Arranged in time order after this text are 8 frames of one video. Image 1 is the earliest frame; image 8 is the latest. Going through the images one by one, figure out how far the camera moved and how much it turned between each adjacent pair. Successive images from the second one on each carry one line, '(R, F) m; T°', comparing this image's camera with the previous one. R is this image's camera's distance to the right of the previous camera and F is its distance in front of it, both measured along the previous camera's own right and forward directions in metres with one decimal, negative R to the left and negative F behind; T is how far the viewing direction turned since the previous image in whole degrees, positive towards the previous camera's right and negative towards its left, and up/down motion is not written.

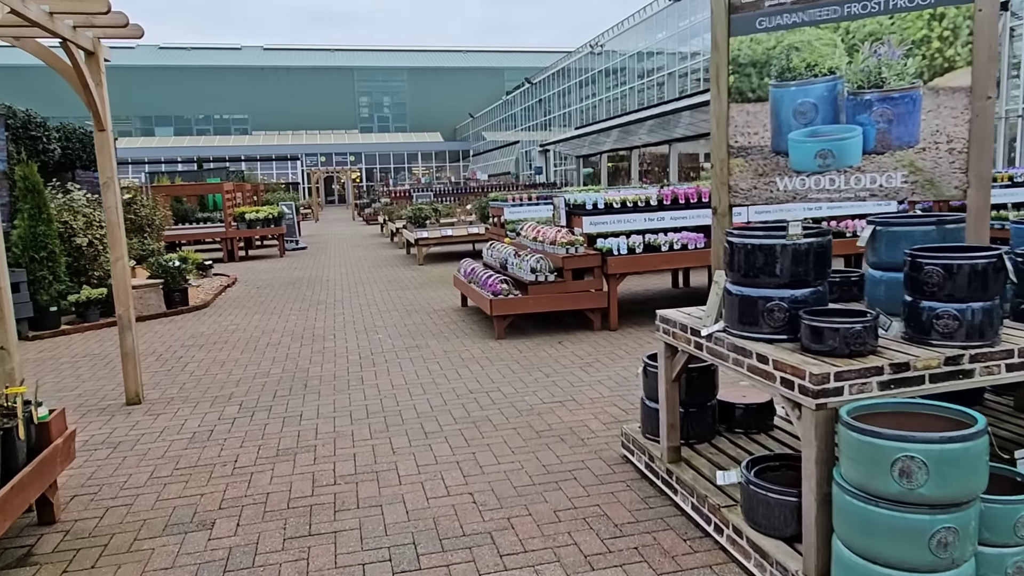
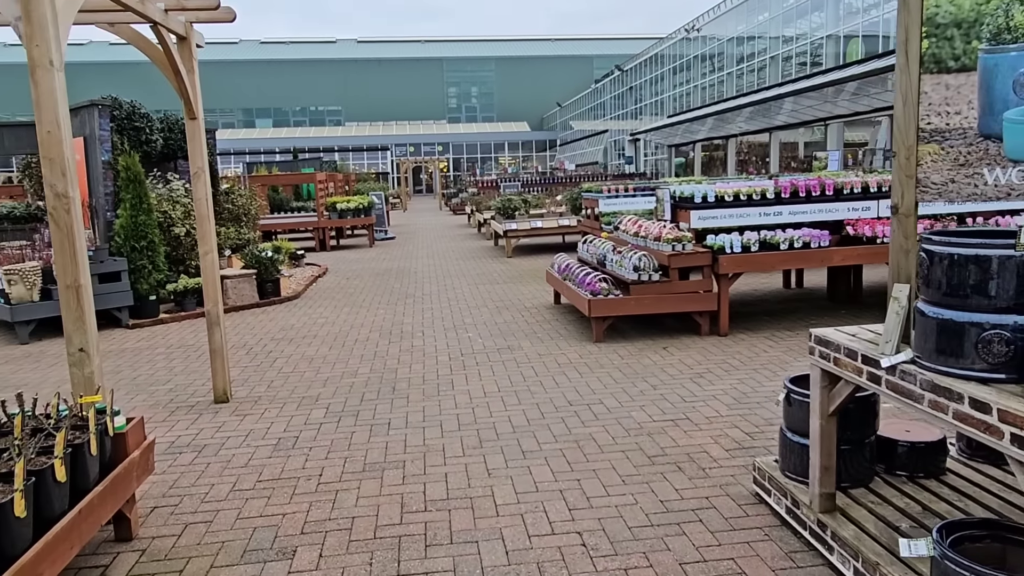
(-0.2, +0.5) m; -6°
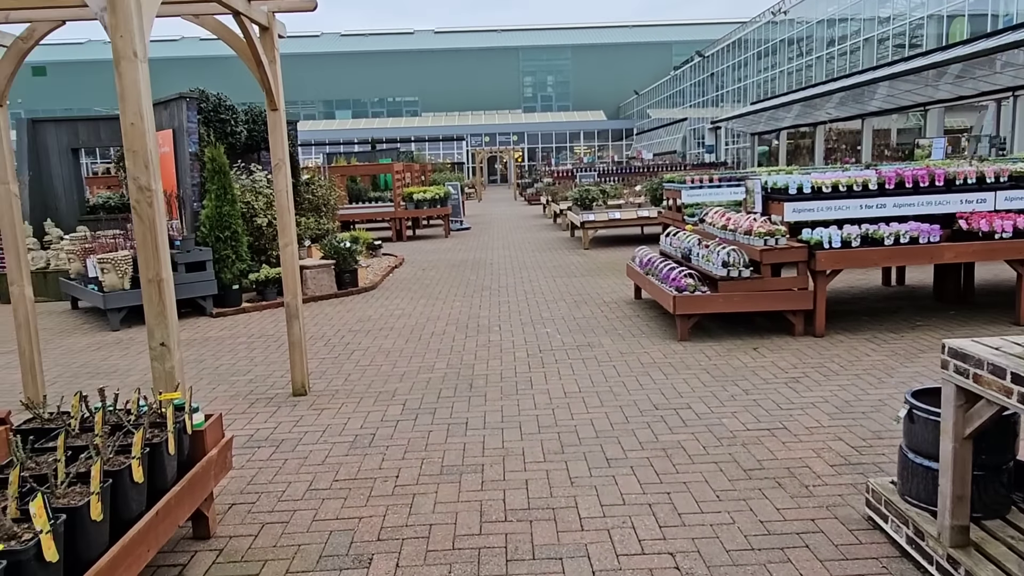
(-0.1, +0.2) m; -6°
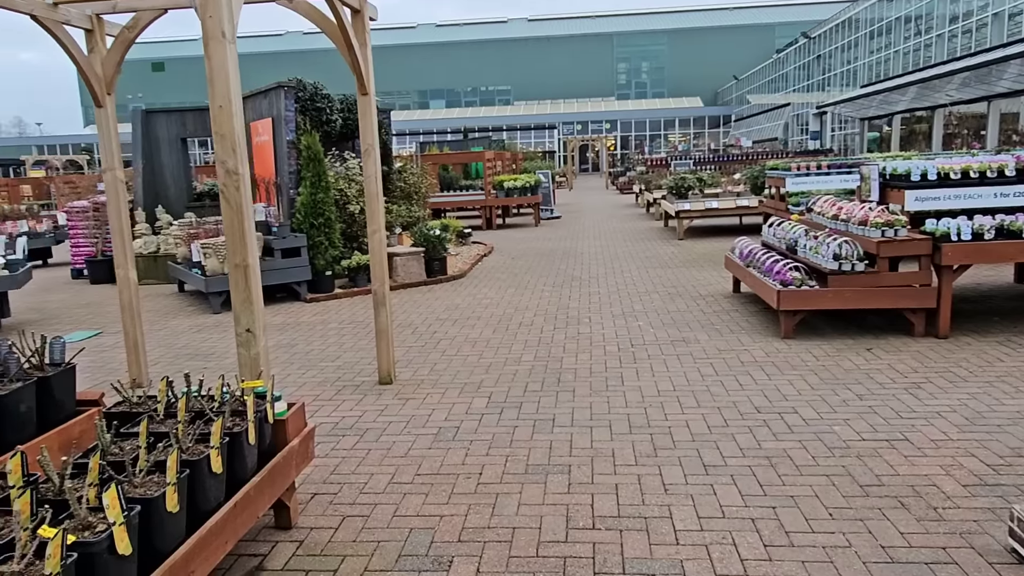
(0.0, +0.2) m; -7°
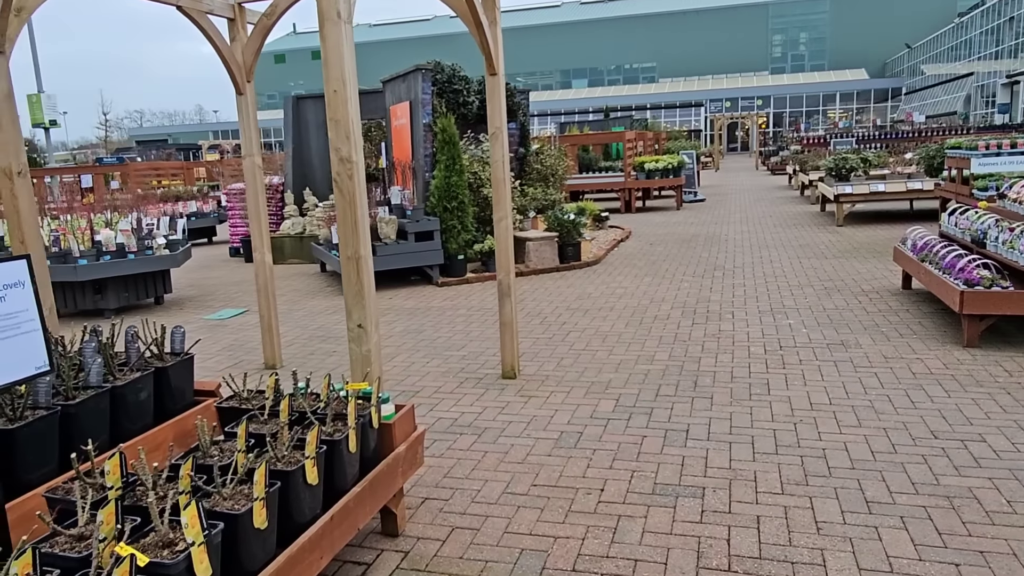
(0.0, +0.3) m; -11°
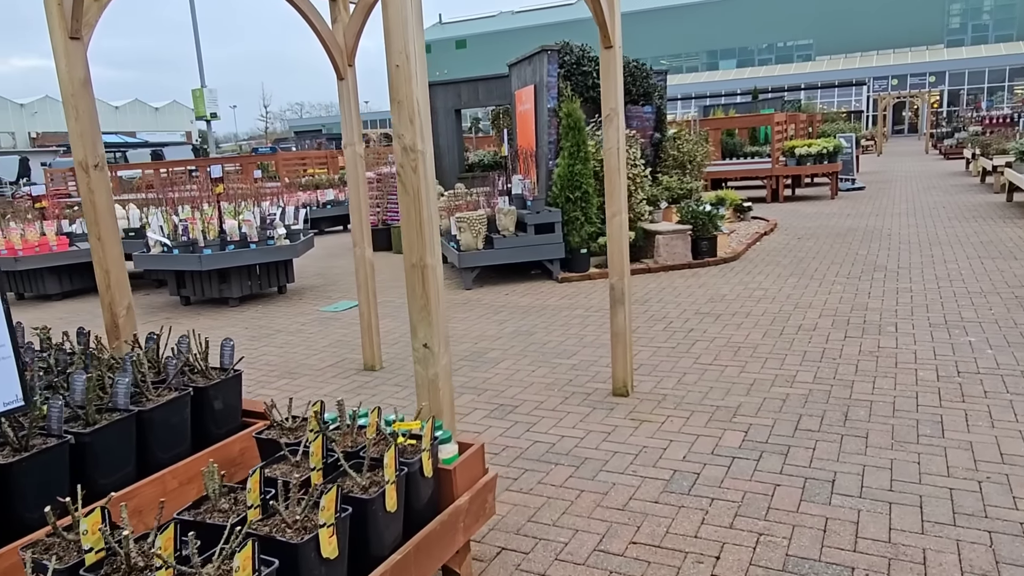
(+0.1, +0.6) m; -11°
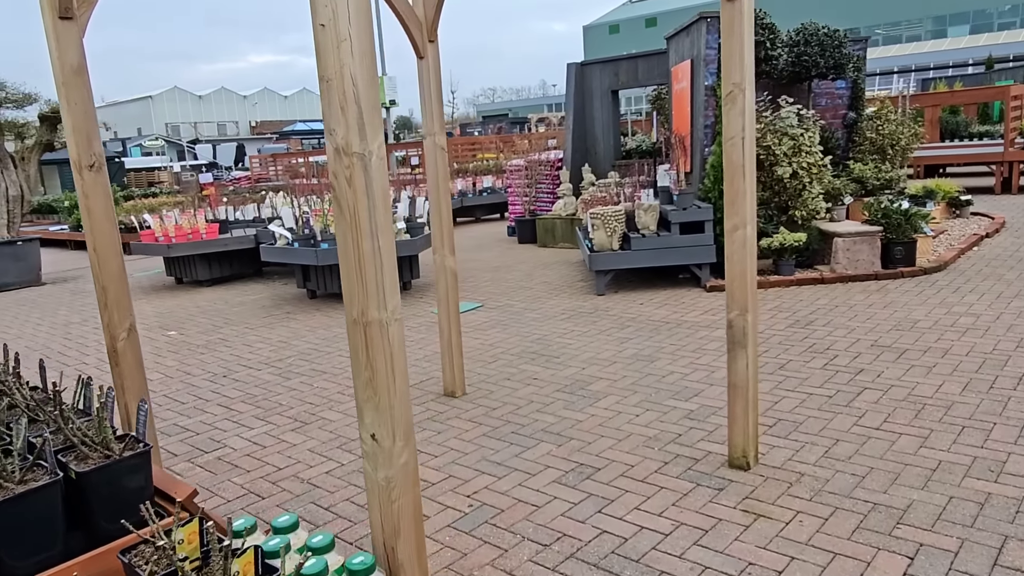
(+0.4, +1.0) m; -14°
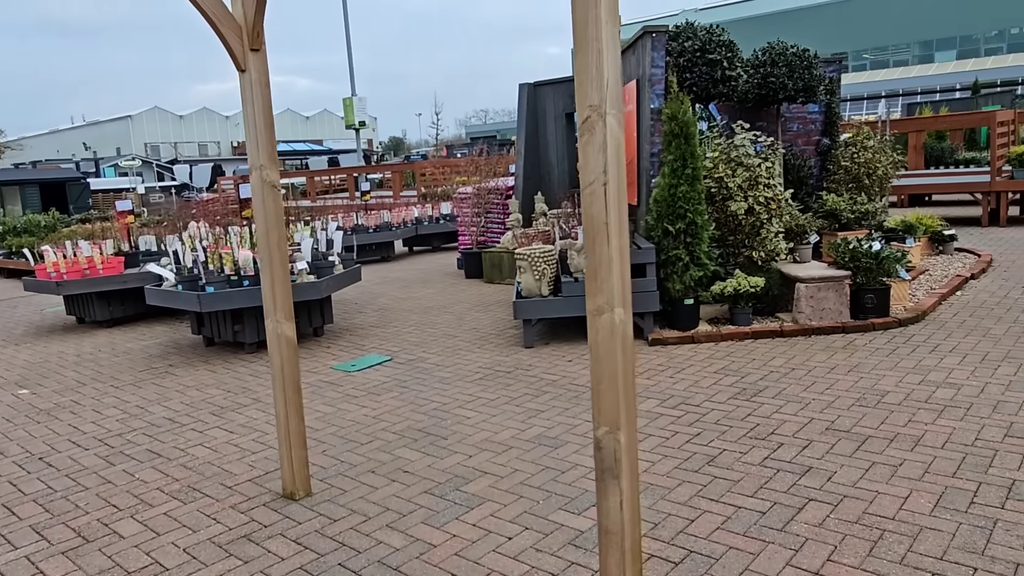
(+0.7, +0.9) m; 0°
